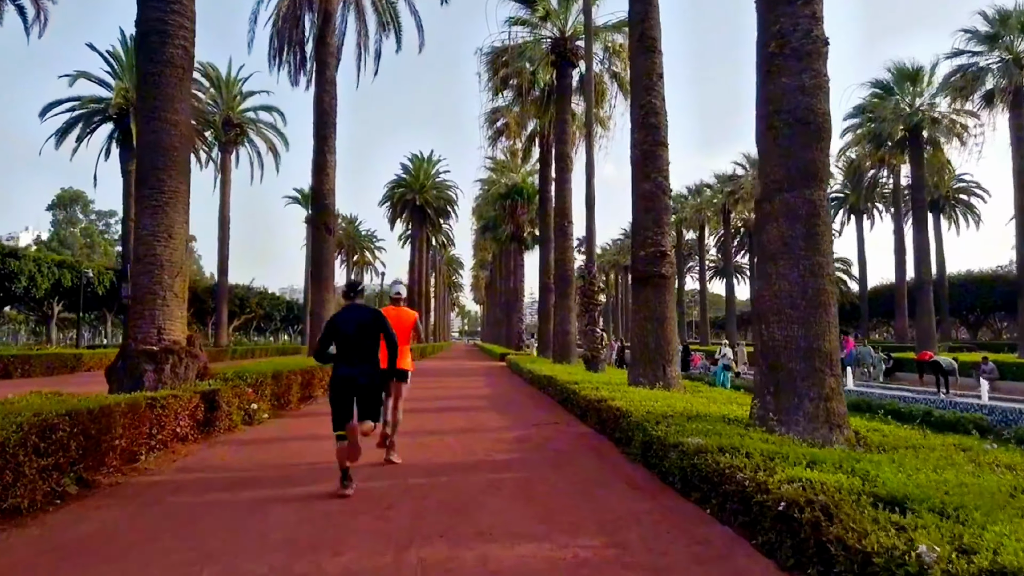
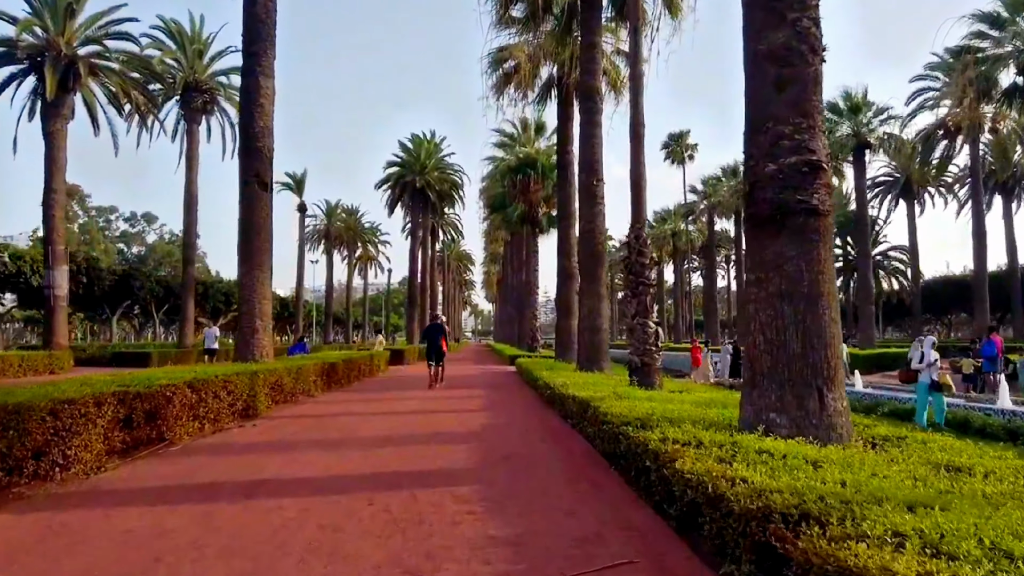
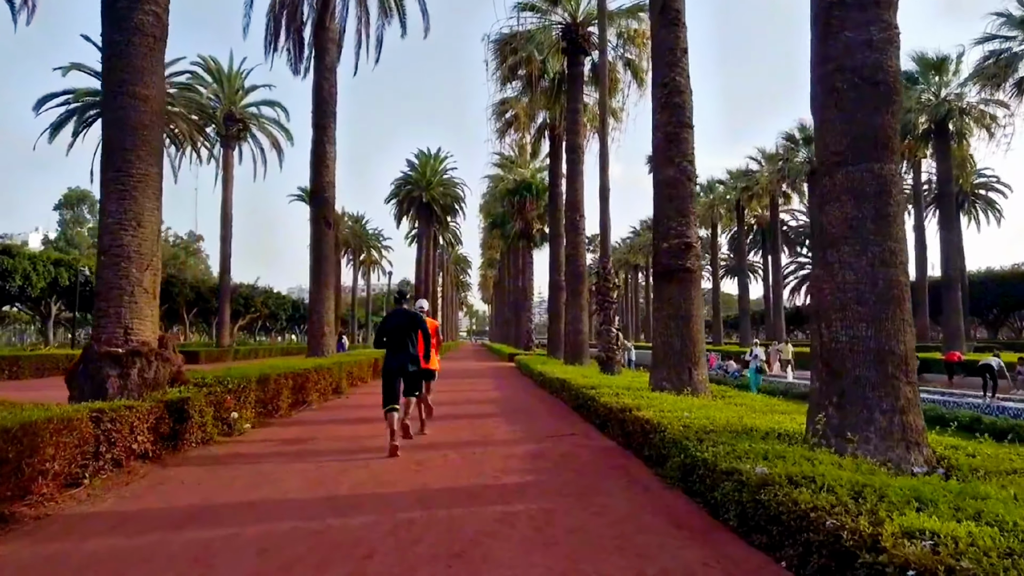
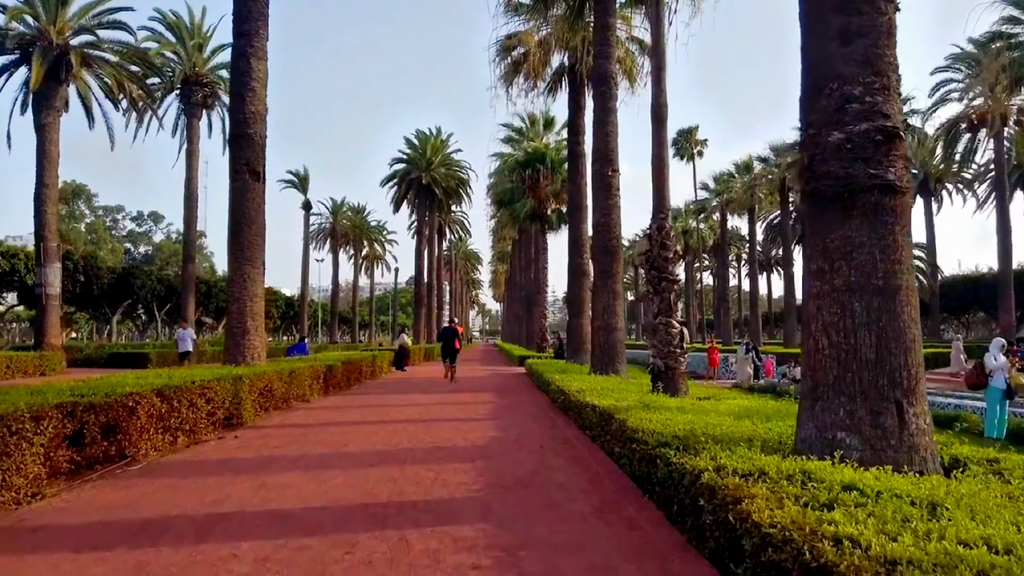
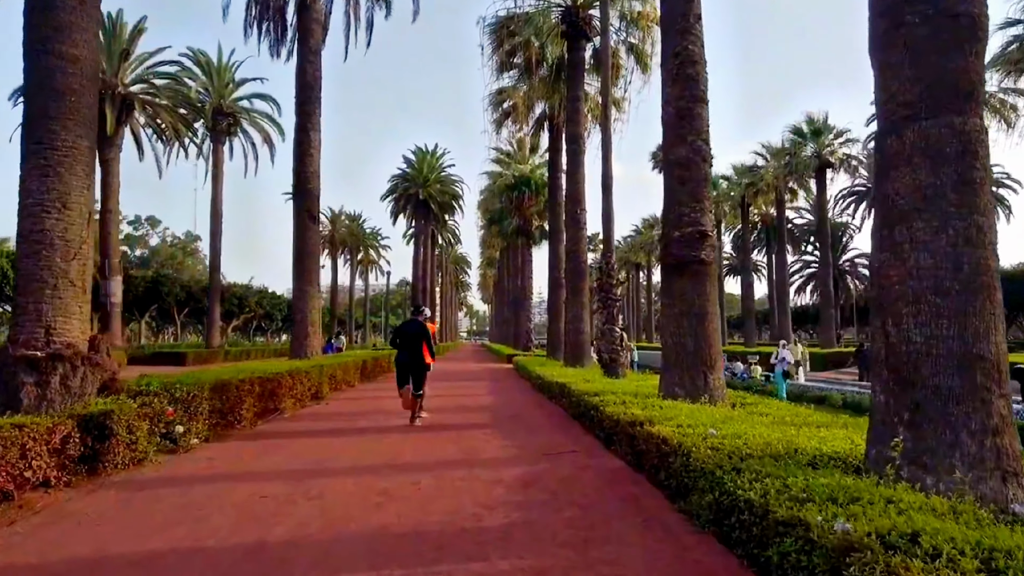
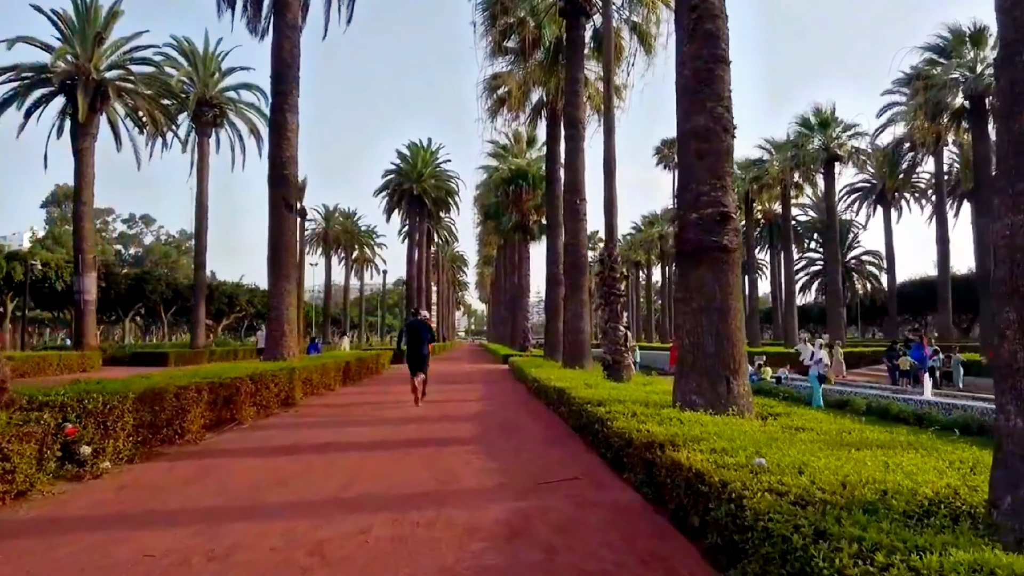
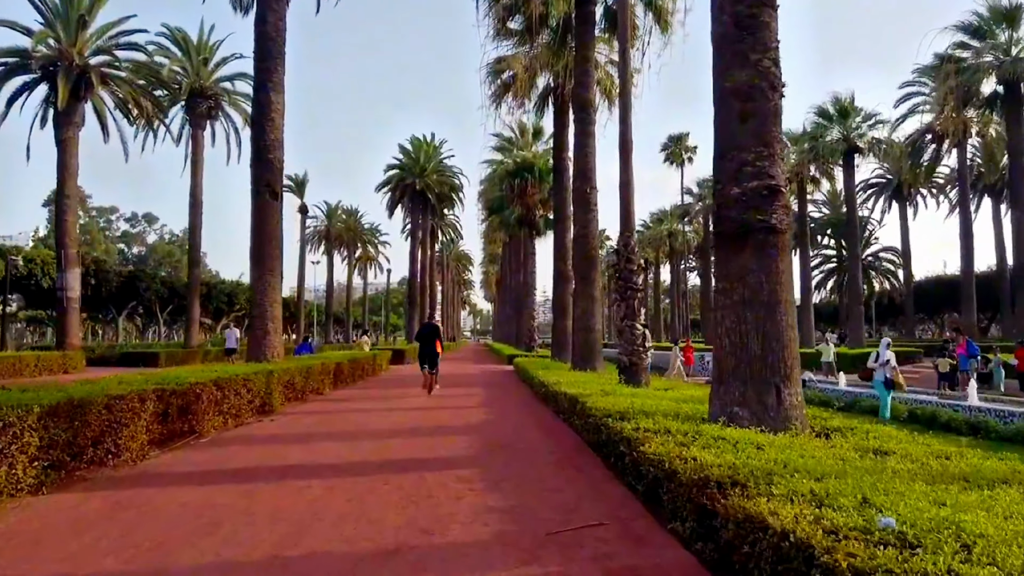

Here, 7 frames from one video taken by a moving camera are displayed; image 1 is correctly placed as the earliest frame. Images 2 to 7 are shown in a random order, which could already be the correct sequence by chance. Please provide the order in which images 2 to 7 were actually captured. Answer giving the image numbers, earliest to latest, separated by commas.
3, 5, 6, 7, 2, 4
